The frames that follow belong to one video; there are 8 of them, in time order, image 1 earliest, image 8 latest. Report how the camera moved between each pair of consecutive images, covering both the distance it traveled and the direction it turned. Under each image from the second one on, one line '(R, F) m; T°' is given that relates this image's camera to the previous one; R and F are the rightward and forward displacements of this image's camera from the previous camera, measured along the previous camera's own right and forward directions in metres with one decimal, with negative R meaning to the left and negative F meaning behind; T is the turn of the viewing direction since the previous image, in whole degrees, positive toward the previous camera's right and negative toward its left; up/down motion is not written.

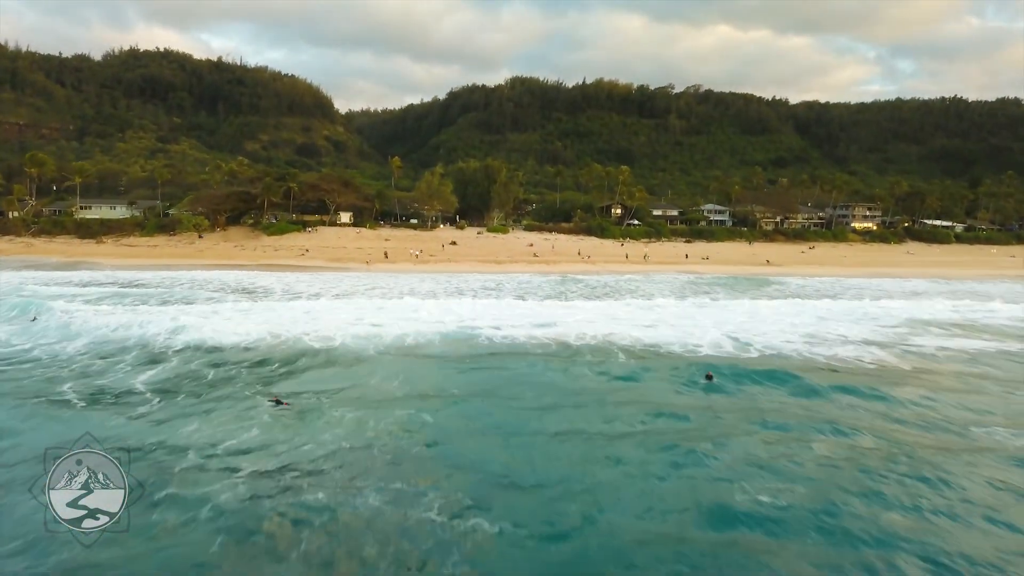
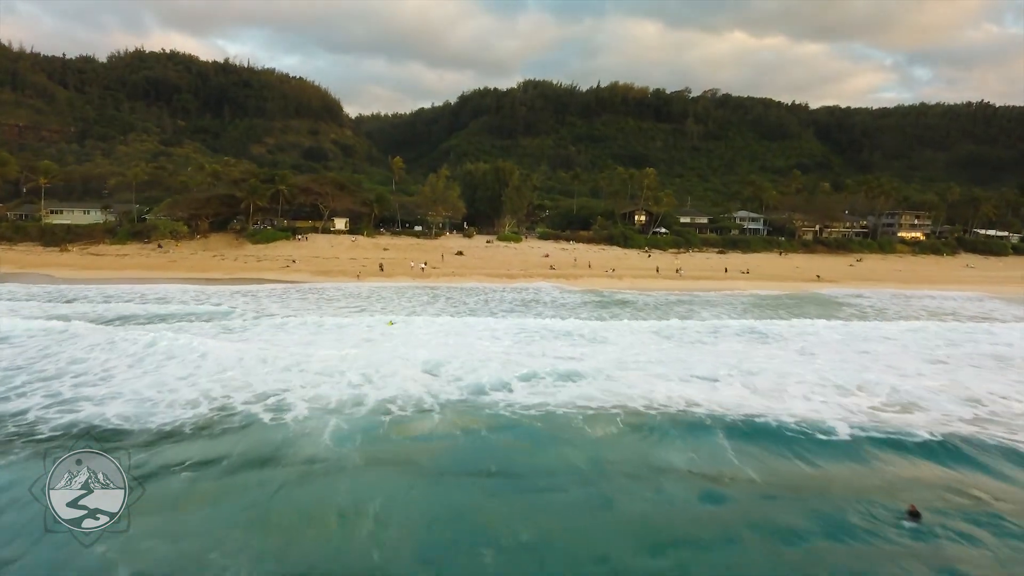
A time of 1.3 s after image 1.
(-0.1, +4.6) m; -1°
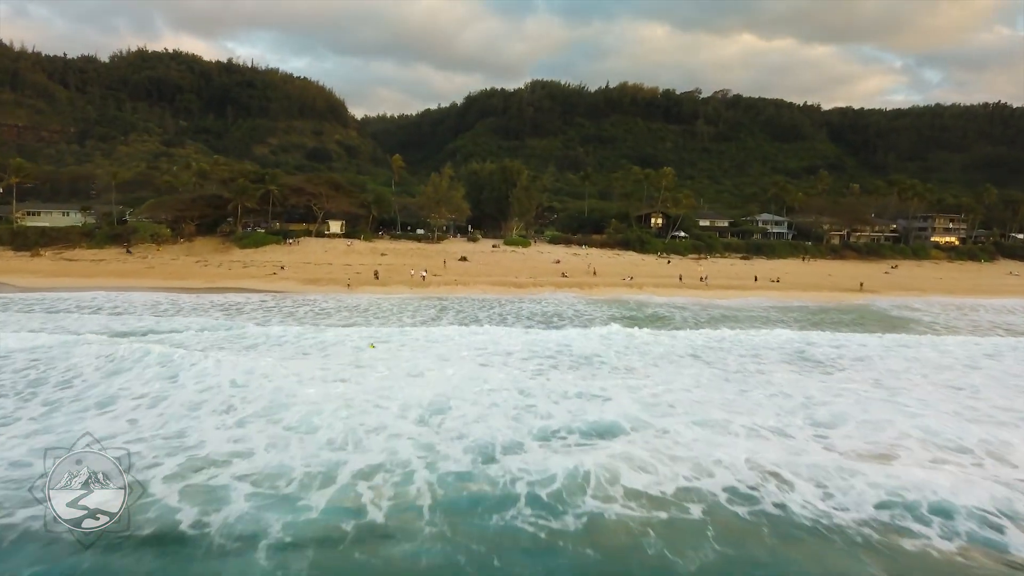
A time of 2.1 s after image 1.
(-0.1, +2.9) m; 0°
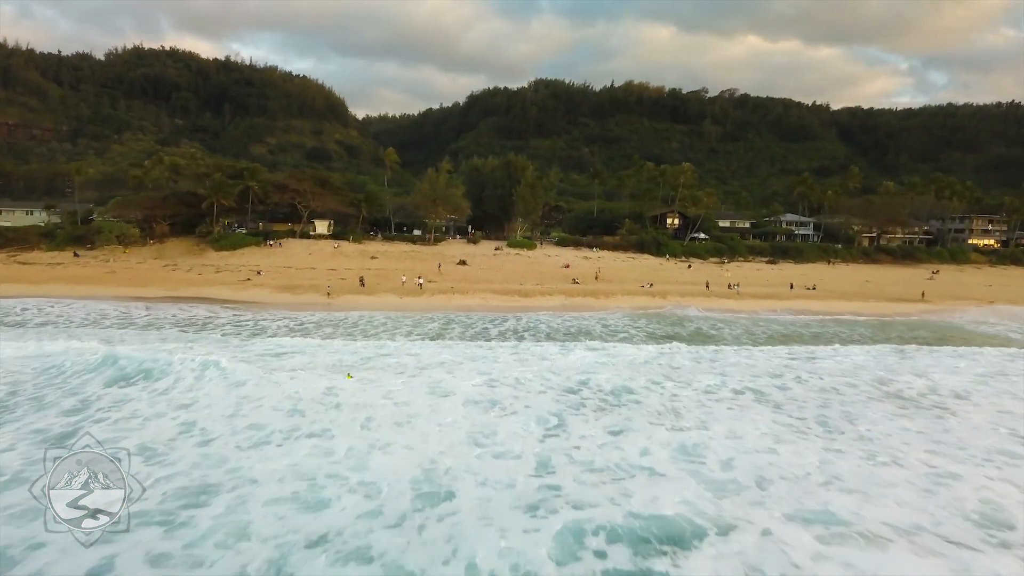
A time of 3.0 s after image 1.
(-0.1, +3.4) m; 0°
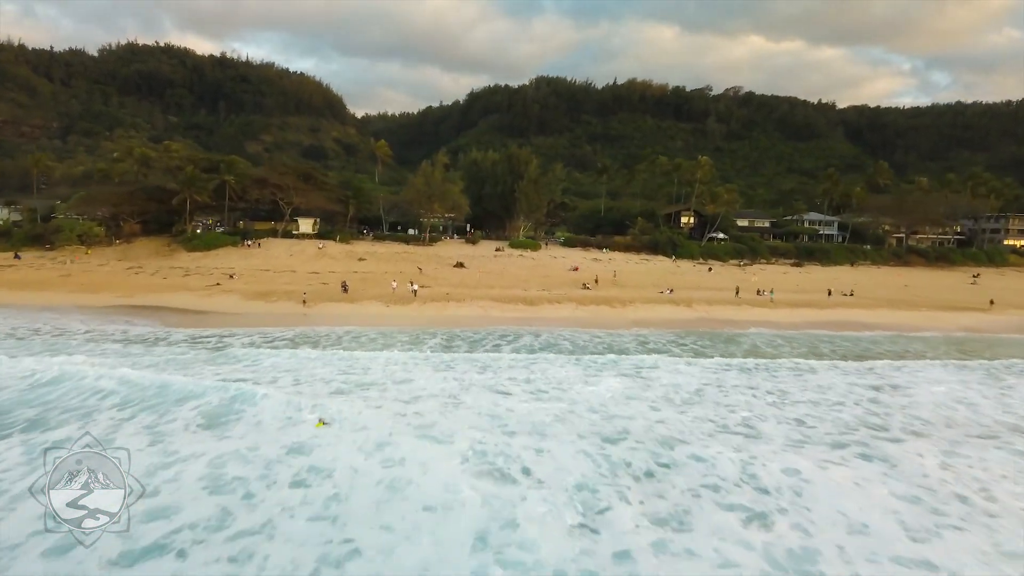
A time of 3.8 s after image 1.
(-0.1, +3.0) m; 0°
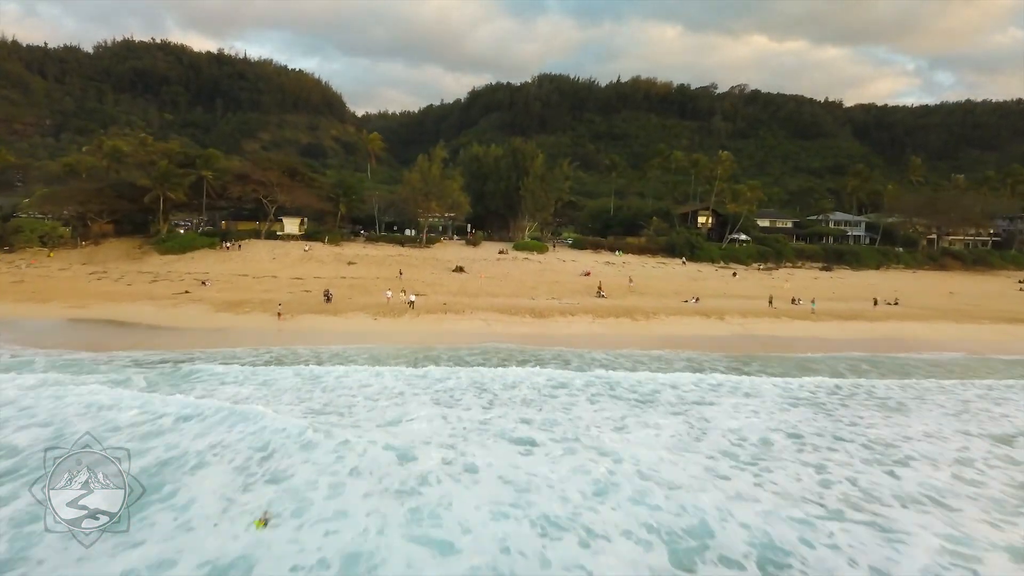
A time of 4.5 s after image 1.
(-0.1, +2.7) m; 0°
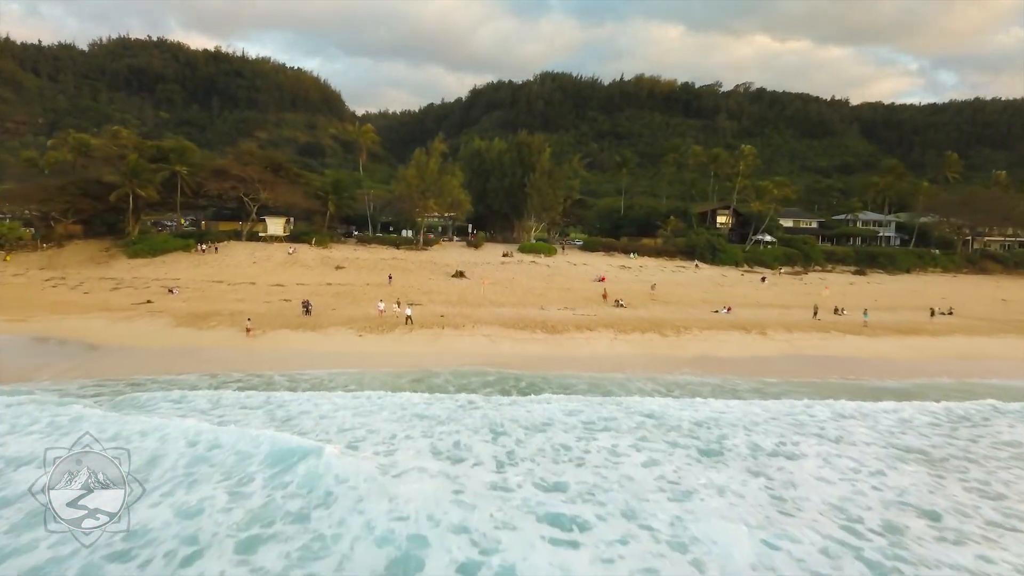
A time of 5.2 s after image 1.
(-0.1, +2.5) m; 0°
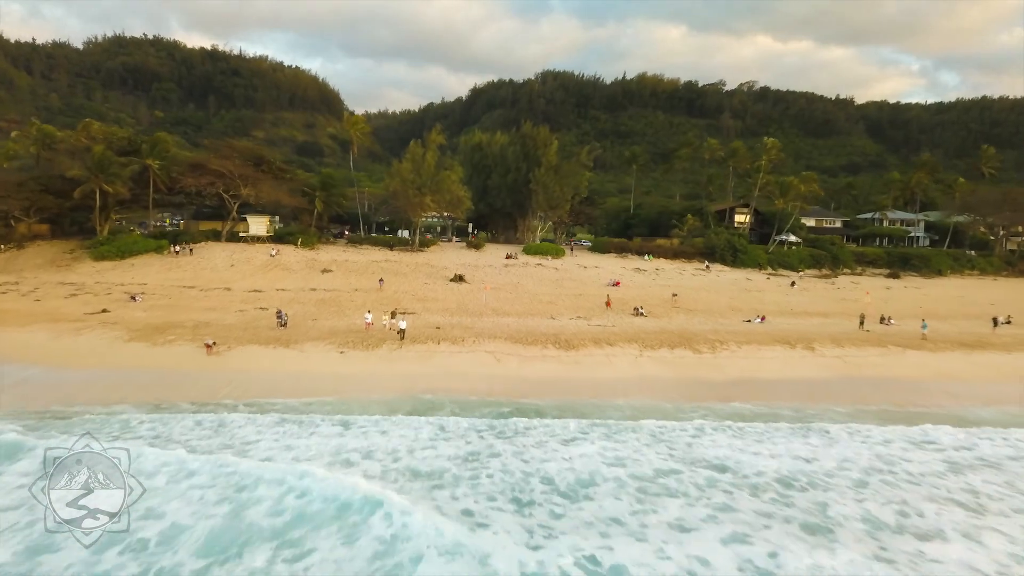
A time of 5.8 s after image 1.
(-0.1, +2.2) m; 0°
